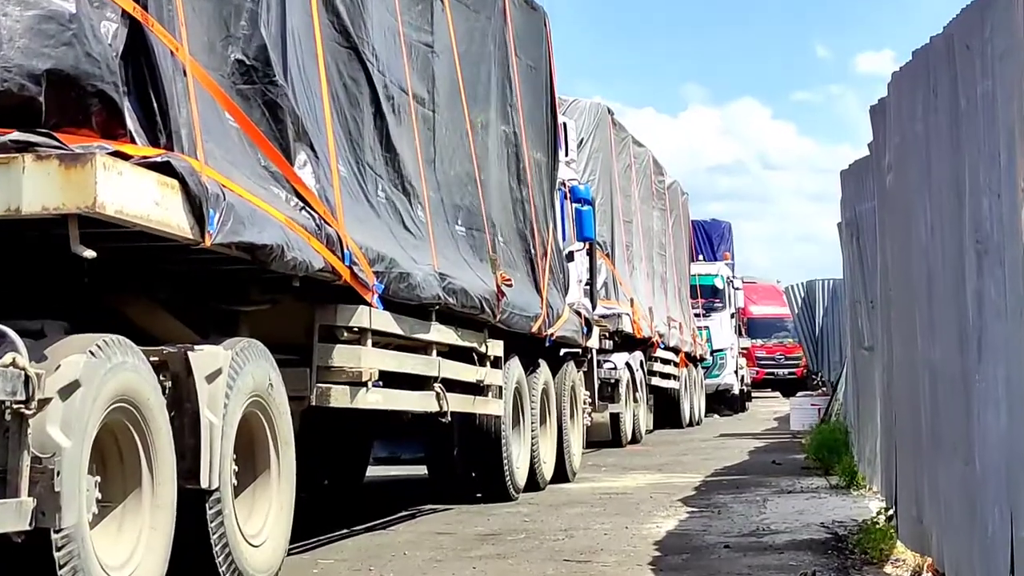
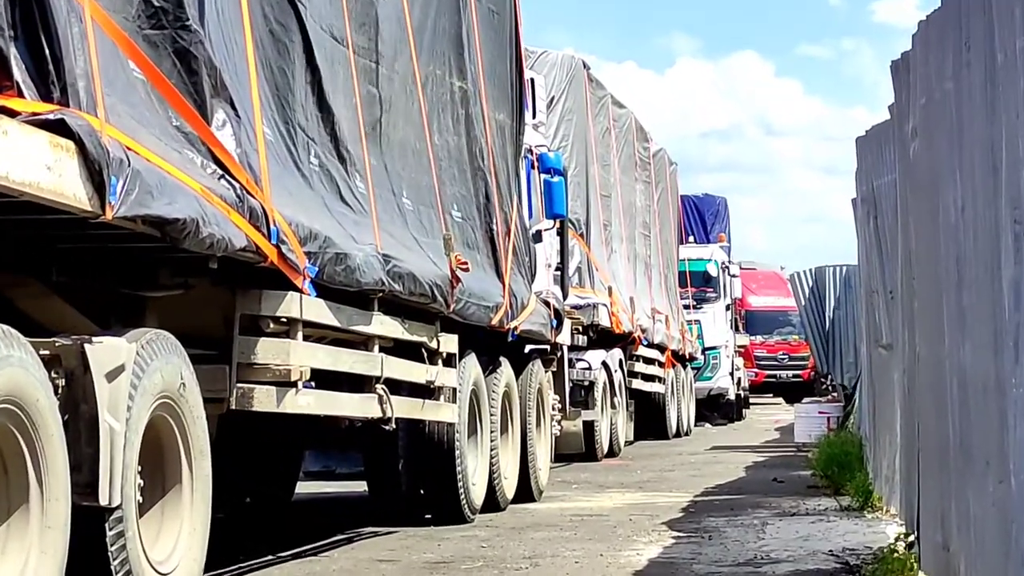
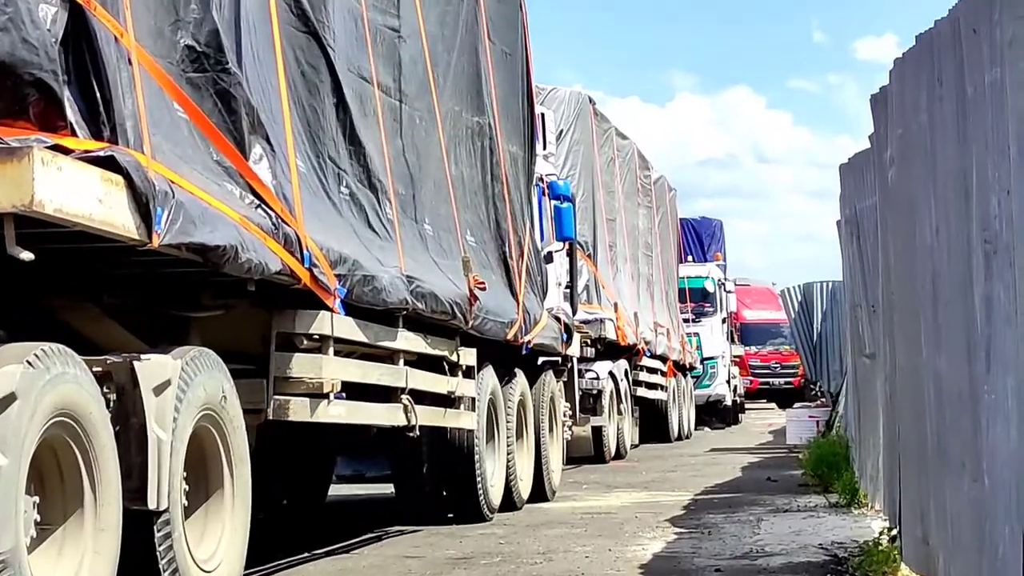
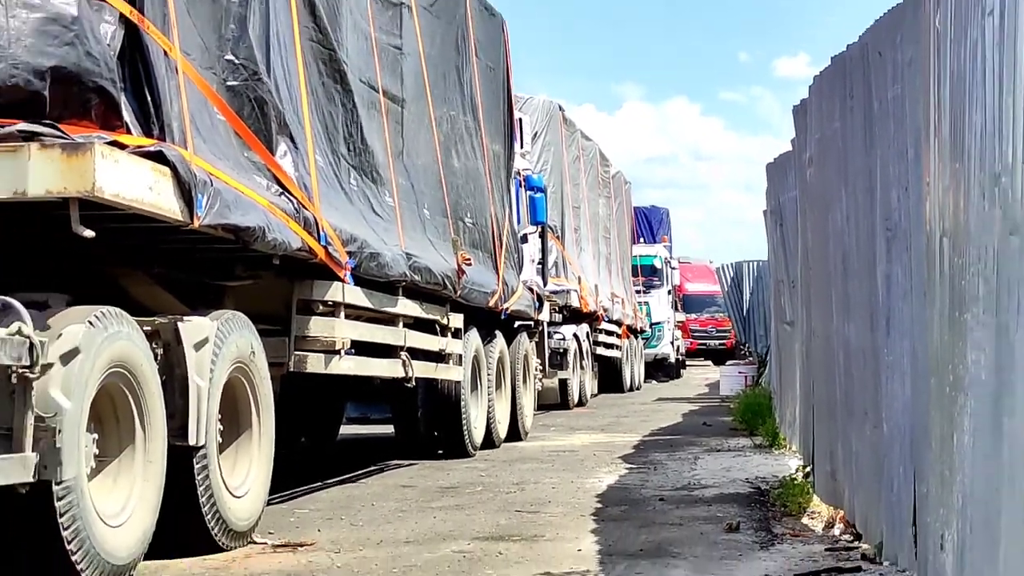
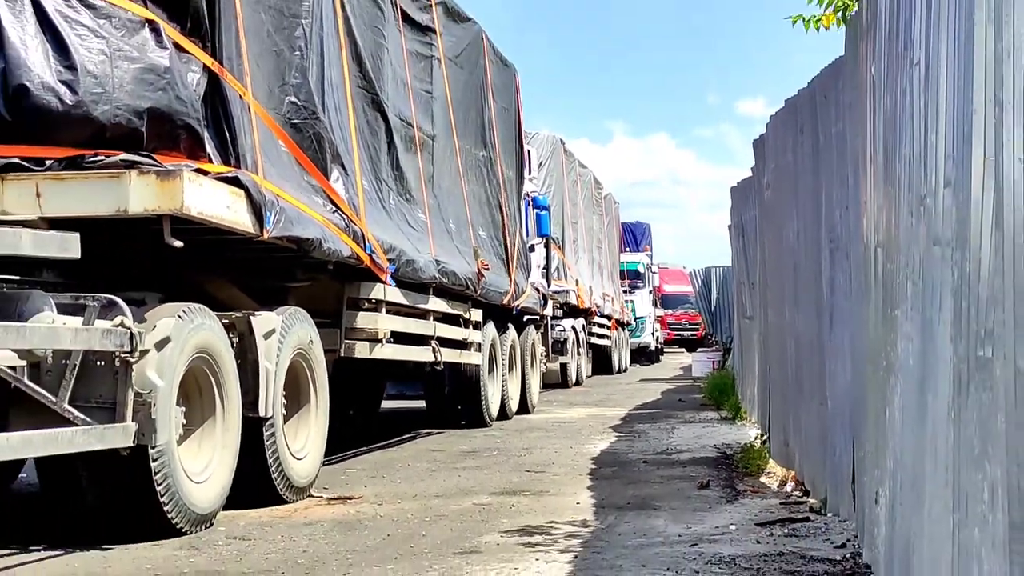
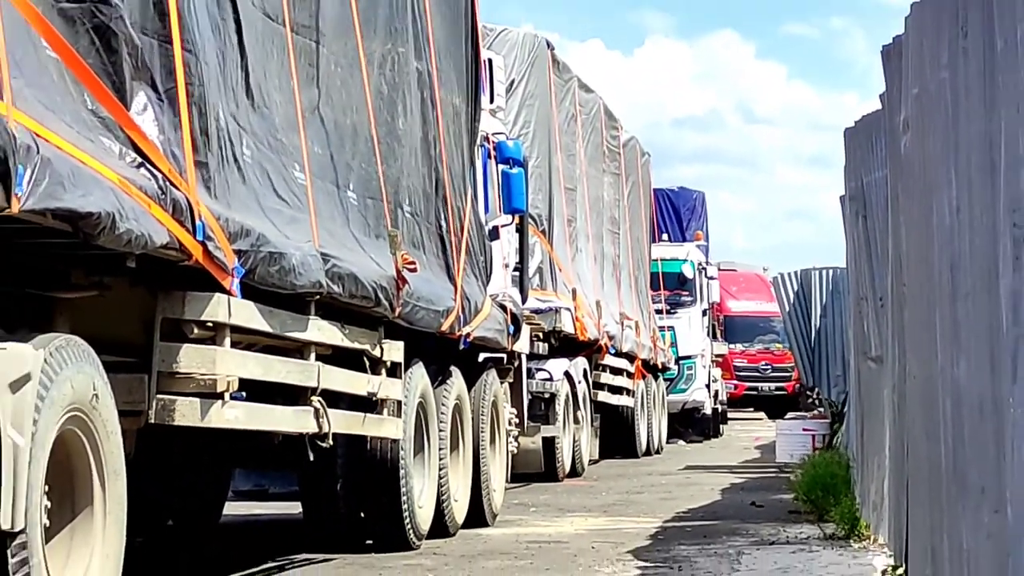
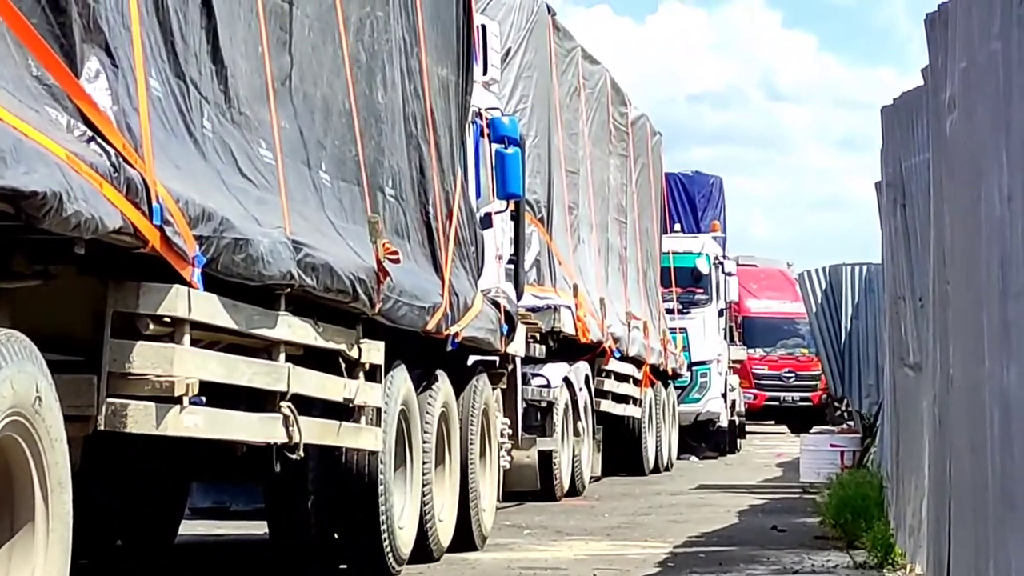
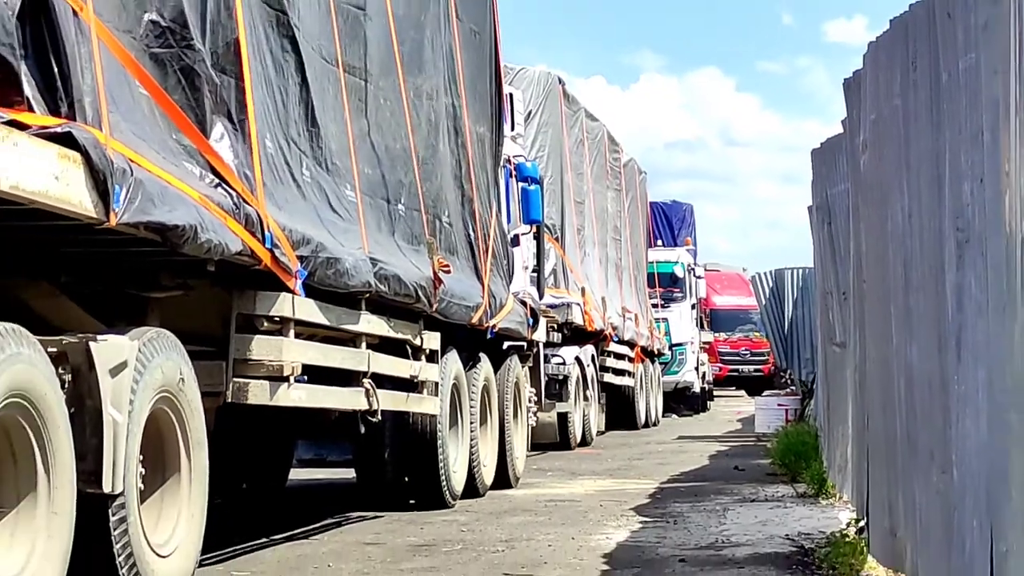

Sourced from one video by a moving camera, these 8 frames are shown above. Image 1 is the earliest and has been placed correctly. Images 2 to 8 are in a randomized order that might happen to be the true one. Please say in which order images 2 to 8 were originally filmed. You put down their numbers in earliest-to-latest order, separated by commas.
3, 2, 7, 6, 8, 4, 5
